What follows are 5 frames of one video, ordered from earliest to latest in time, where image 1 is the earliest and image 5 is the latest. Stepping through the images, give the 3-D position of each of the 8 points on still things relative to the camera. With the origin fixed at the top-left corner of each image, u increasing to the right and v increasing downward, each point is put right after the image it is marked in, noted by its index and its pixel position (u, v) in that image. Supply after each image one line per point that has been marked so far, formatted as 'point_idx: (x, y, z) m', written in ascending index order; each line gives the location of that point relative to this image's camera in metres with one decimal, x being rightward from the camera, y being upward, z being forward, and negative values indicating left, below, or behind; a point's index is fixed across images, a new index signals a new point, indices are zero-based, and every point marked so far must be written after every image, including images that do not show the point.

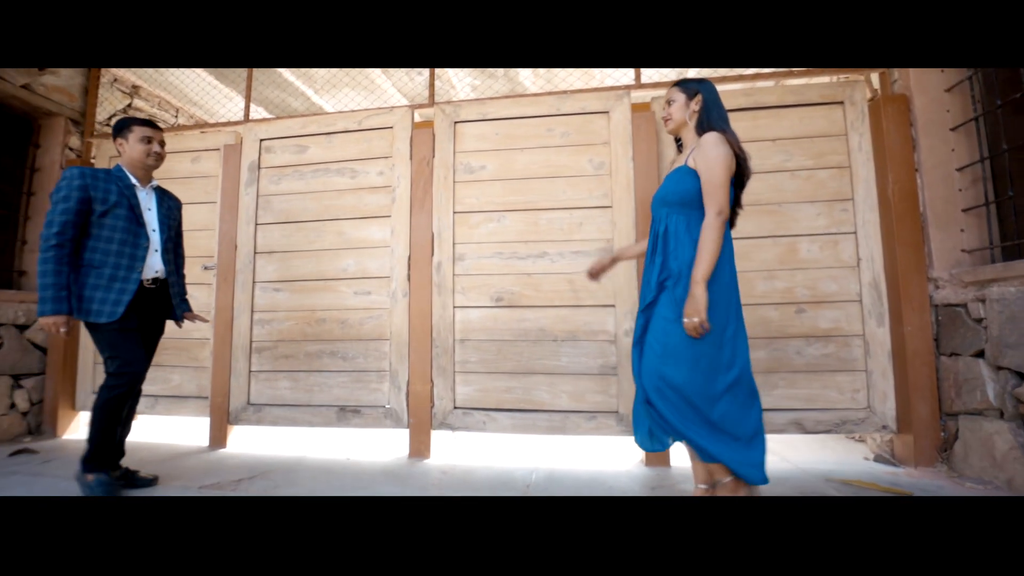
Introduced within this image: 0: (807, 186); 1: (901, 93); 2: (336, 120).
0: (+2.3, +0.8, +3.1) m
1: (+2.9, +1.5, +3.0) m
2: (-1.5, +1.5, +3.5) m
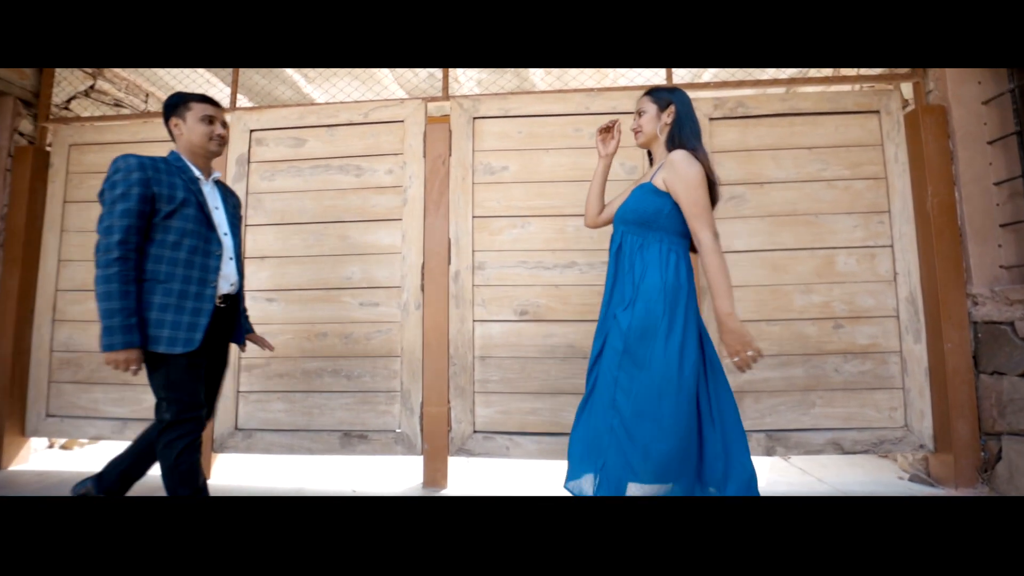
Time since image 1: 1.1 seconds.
0: (+2.5, +0.7, +3.0) m
1: (+3.1, +1.3, +2.9) m
2: (-1.4, +1.4, +3.2) m
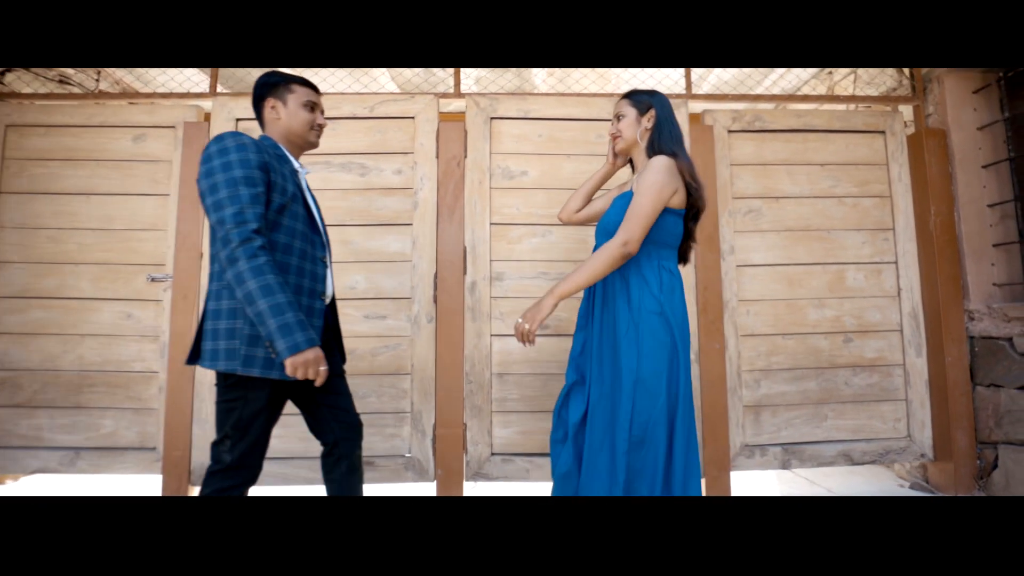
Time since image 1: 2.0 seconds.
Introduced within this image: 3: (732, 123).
0: (+2.6, +0.6, +3.1) m
1: (+3.2, +1.2, +3.1) m
2: (-1.2, +1.3, +2.9) m
3: (+1.7, +1.3, +3.1) m
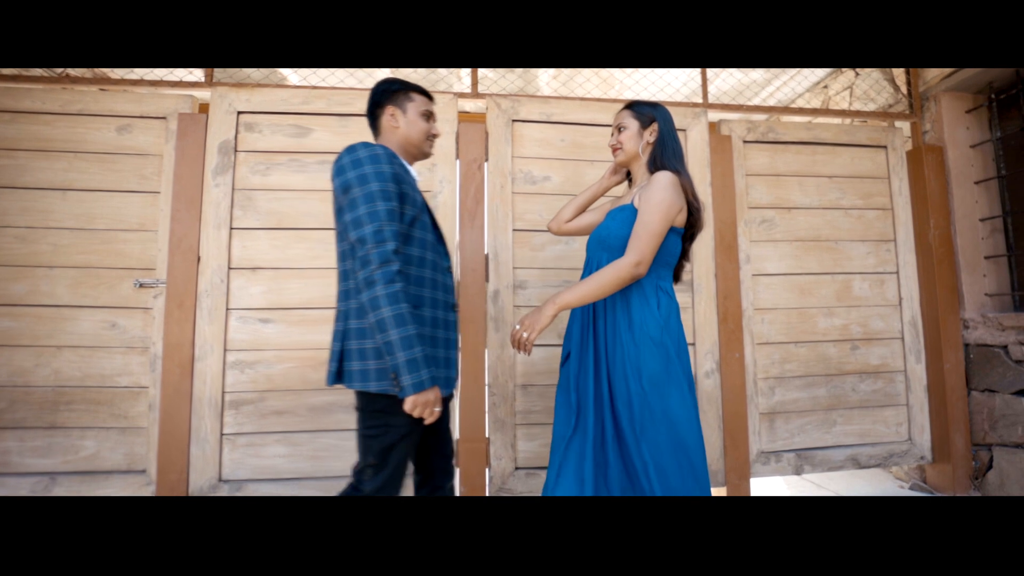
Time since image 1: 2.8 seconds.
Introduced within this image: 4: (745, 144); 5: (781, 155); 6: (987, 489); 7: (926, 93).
0: (+2.7, +0.5, +3.2) m
1: (+3.4, +1.2, +3.2) m
2: (-1.1, +1.3, +2.7) m
3: (+1.8, +1.2, +3.1) m
4: (+1.8, +1.1, +3.1) m
5: (+2.1, +1.0, +3.2) m
6: (+3.4, -1.5, +2.9) m
7: (+3.4, +1.6, +3.3) m
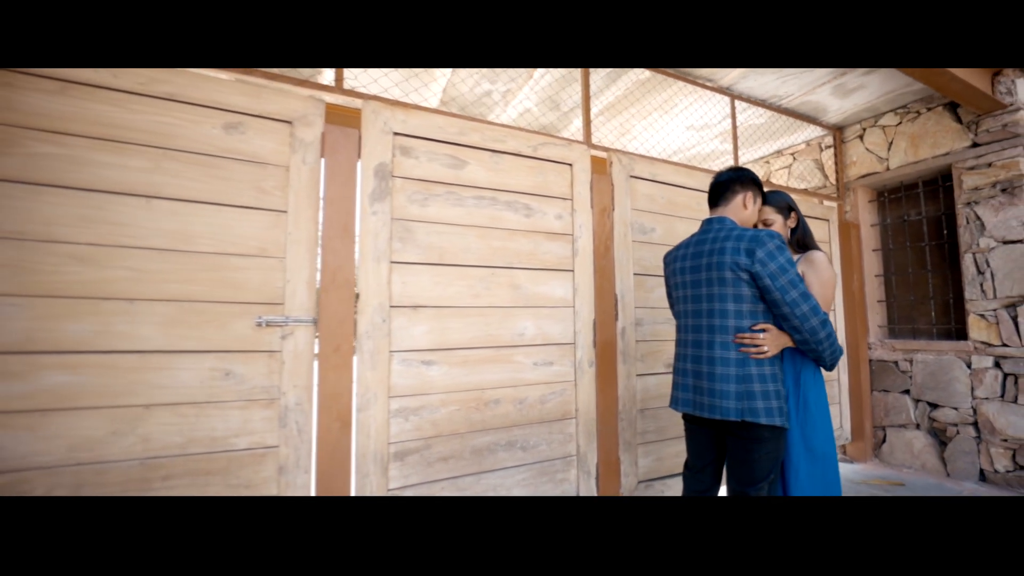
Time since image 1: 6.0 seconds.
0: (+3.3, +0.1, +4.4) m
1: (+4.0, +0.8, +4.7) m
2: (0.0, +1.0, +2.7) m
3: (+2.5, +0.9, +4.1) m
4: (+2.5, +0.8, +4.0) m
5: (+2.8, +0.7, +4.2) m
6: (+4.0, -1.8, +4.4) m
7: (+4.0, +1.2, +4.8) m
